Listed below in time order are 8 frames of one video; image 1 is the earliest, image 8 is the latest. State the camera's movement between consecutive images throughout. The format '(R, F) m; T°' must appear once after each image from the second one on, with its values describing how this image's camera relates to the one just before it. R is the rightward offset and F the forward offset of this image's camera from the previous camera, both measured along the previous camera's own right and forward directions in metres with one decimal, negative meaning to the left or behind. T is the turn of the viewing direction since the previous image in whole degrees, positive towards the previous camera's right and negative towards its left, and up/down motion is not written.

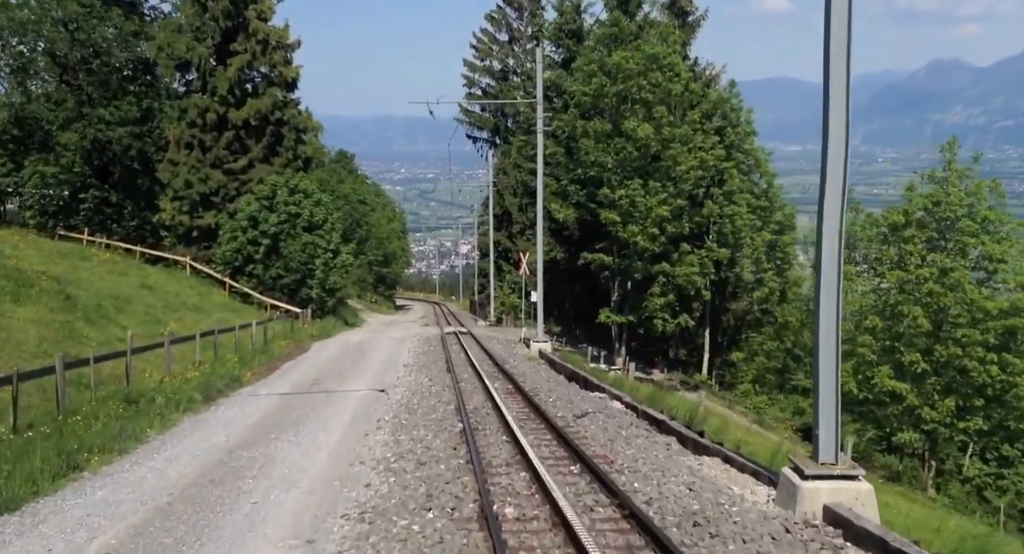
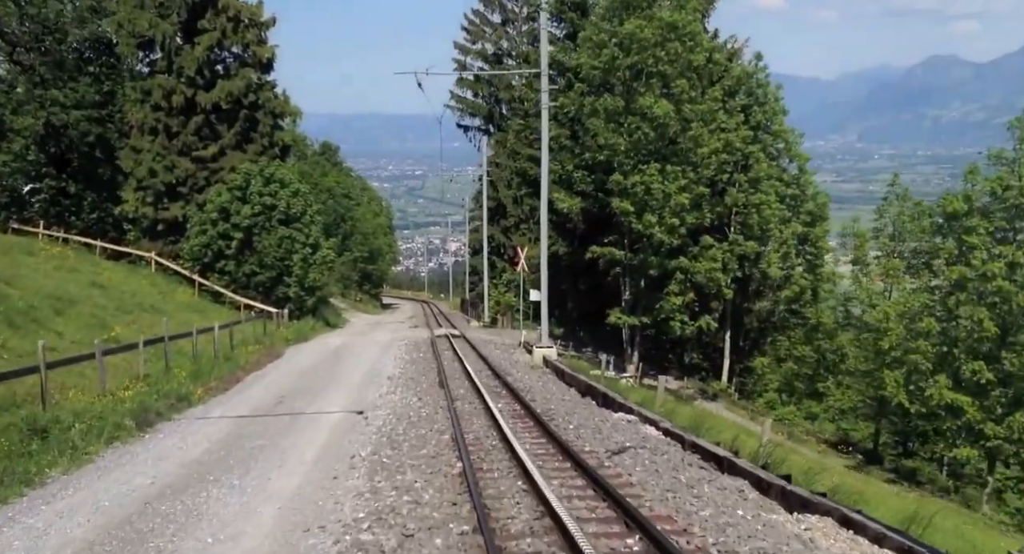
(-0.4, +4.7) m; +1°
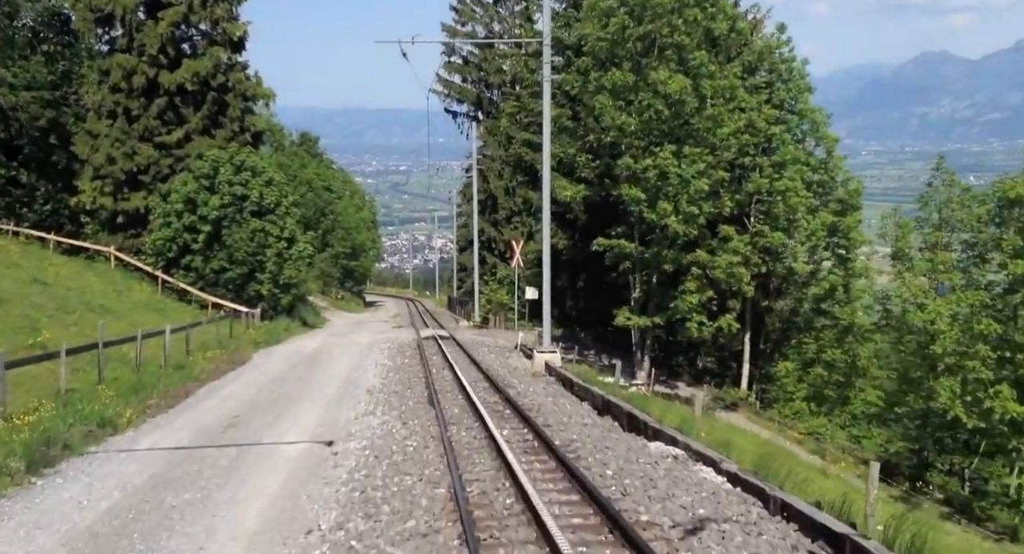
(-0.4, +4.1) m; +1°
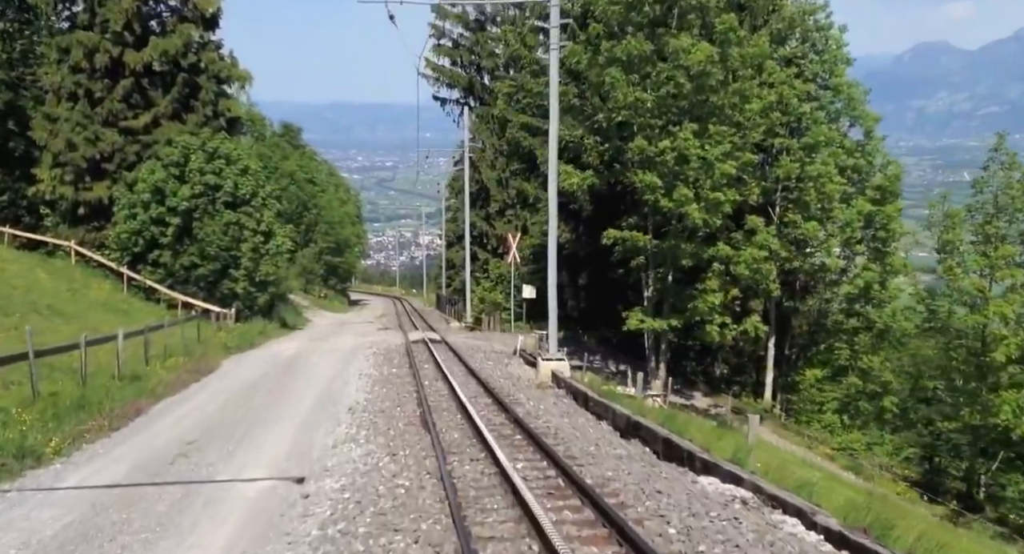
(-0.4, +3.5) m; +1°
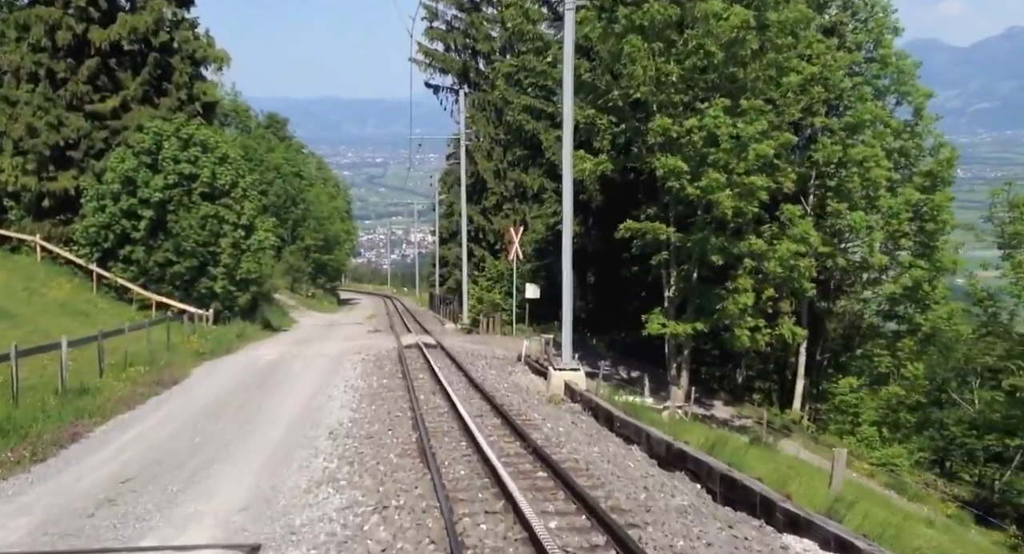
(-0.4, +3.3) m; 0°
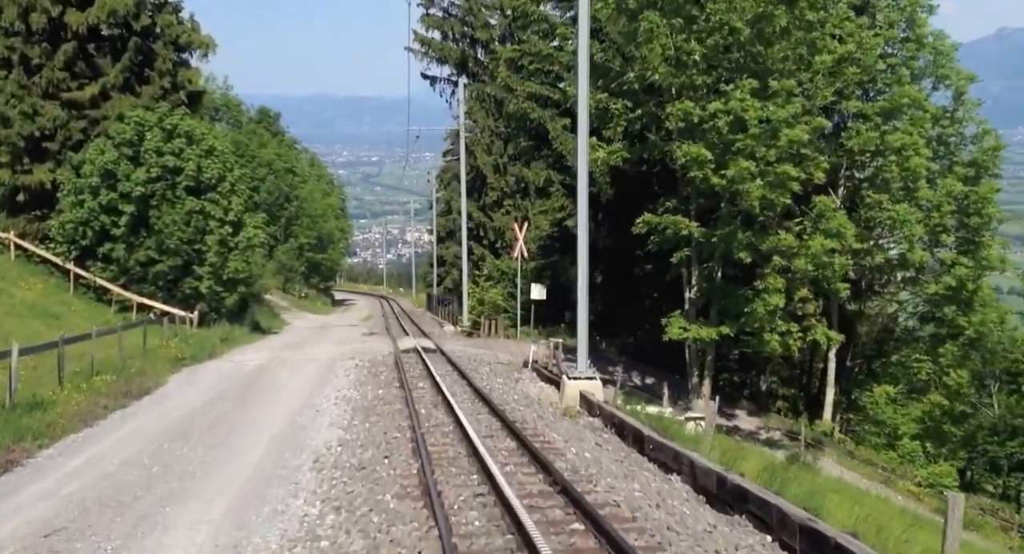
(-0.3, +2.3) m; 0°
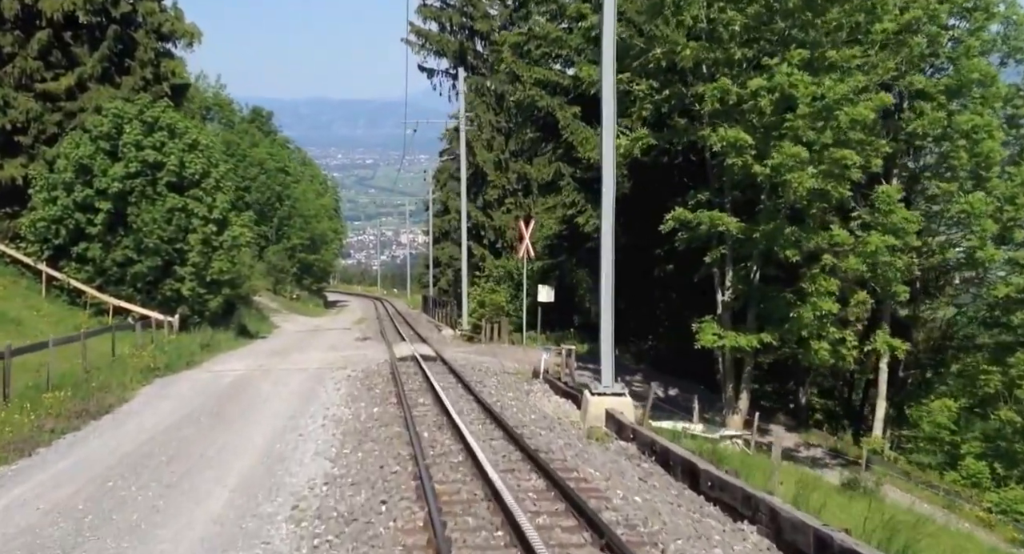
(-0.4, +2.7) m; 0°
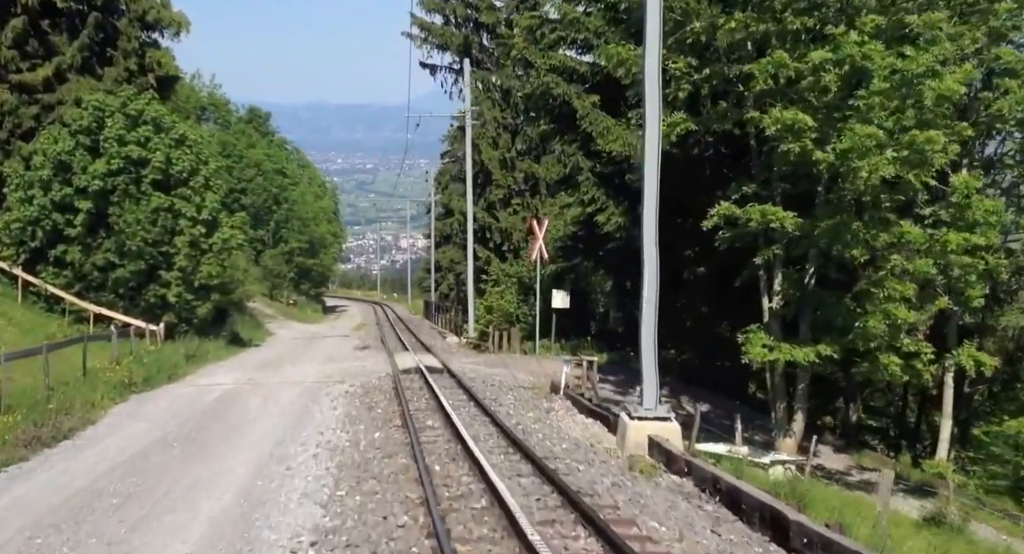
(-0.4, +2.6) m; 0°
